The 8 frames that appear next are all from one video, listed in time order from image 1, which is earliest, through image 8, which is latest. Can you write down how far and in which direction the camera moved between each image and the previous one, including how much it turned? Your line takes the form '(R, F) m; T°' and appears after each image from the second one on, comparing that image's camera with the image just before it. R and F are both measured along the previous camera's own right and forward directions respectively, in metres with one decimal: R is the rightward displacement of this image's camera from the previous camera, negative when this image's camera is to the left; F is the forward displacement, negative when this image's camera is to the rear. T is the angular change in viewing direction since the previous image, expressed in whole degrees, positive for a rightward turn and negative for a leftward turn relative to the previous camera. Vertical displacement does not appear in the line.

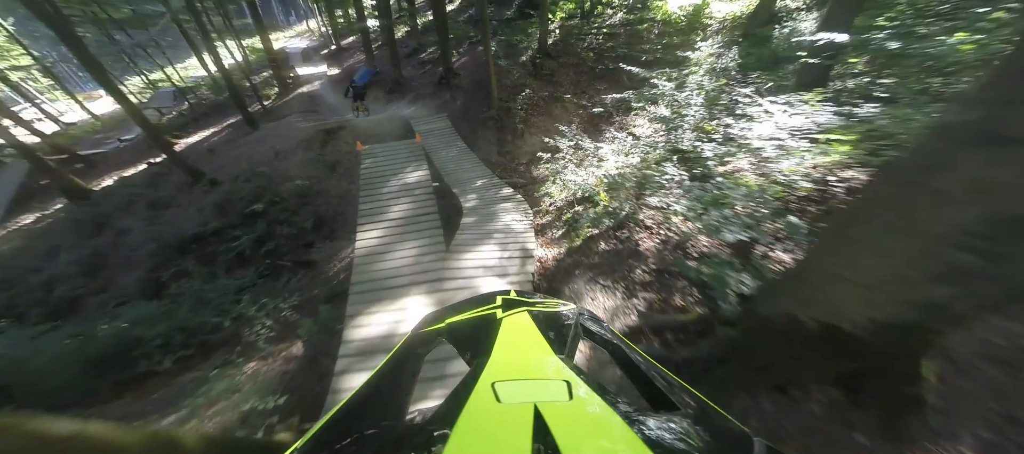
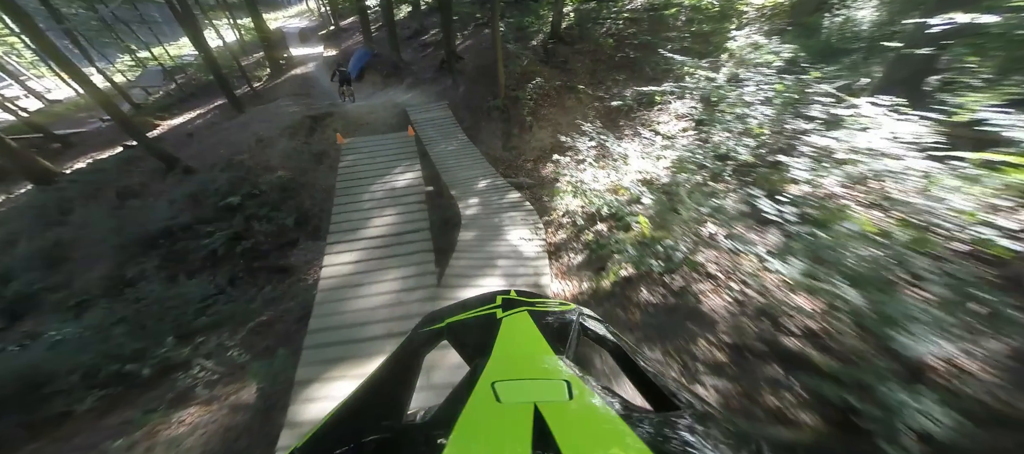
(-0.1, +1.0) m; 0°
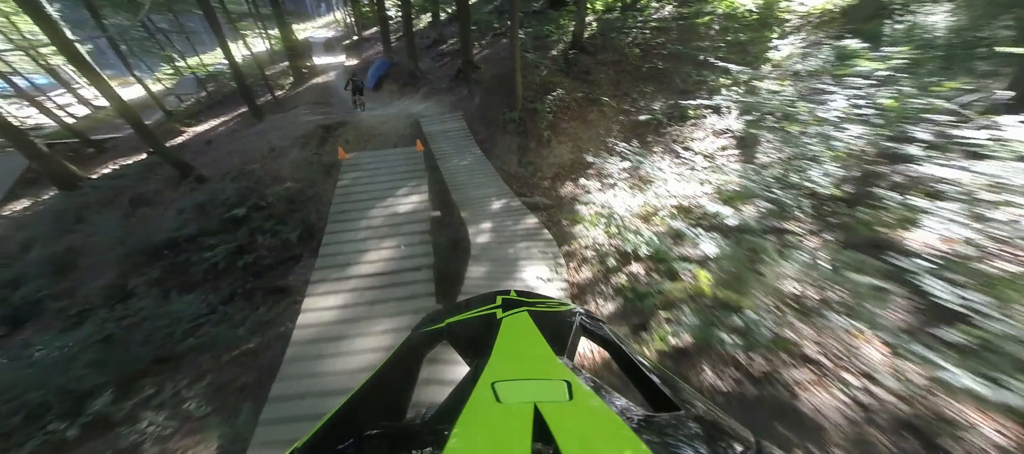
(-0.1, +0.7) m; -3°
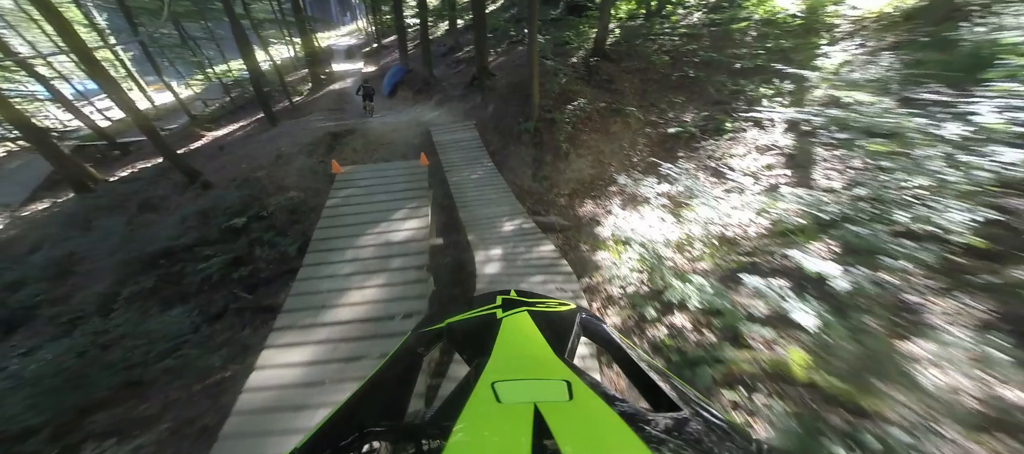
(0.0, +0.7) m; -2°
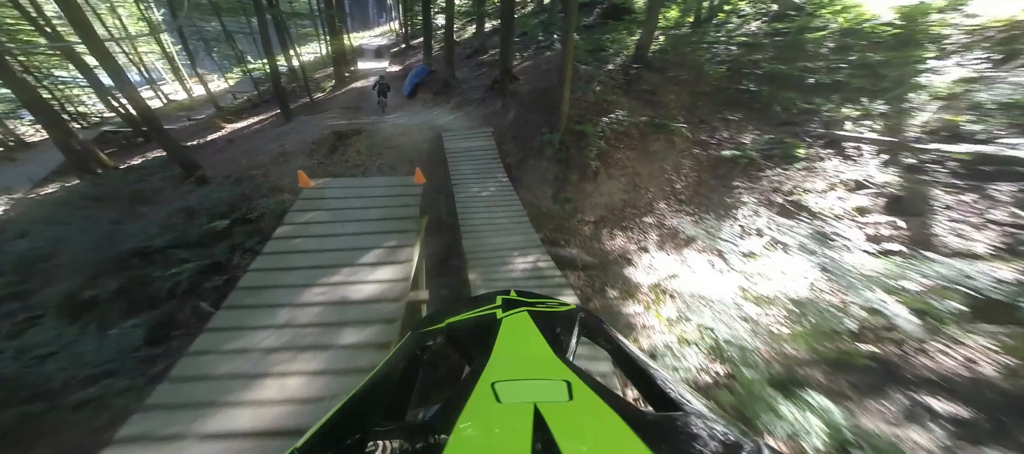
(0.0, +1.1) m; -3°
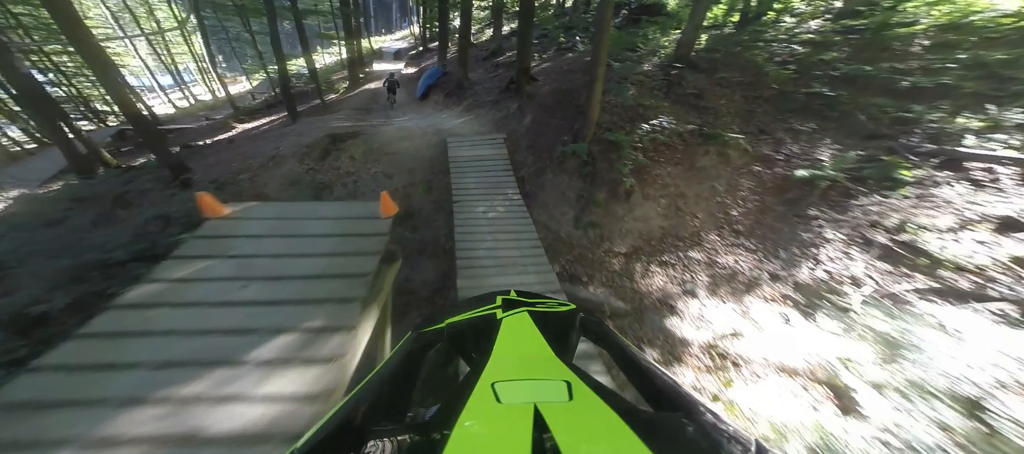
(0.0, +1.1) m; -3°
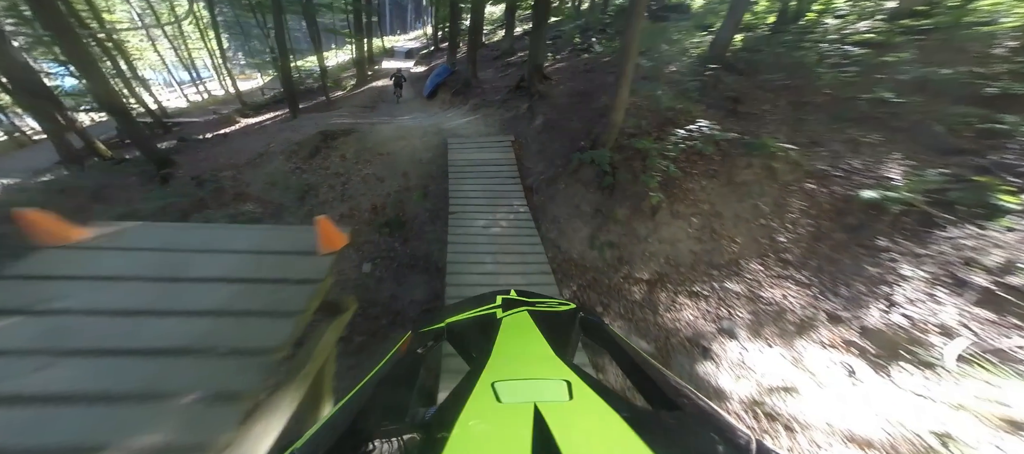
(0.0, +0.8) m; -1°
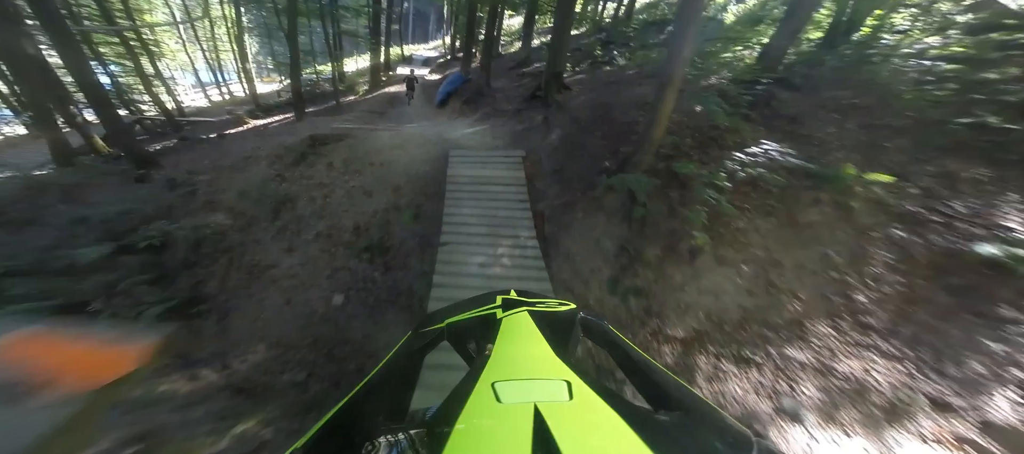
(0.0, +0.9) m; -2°
